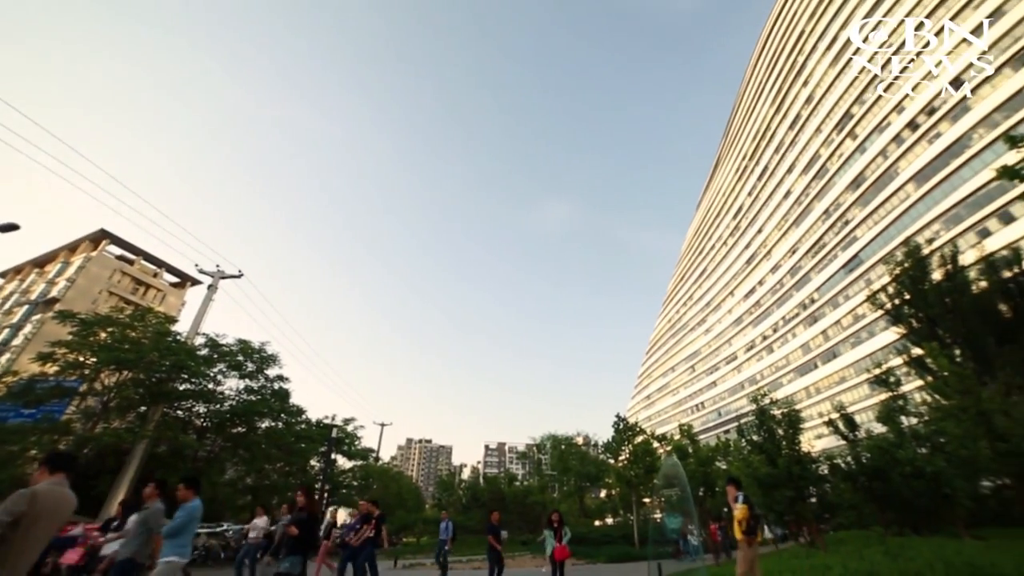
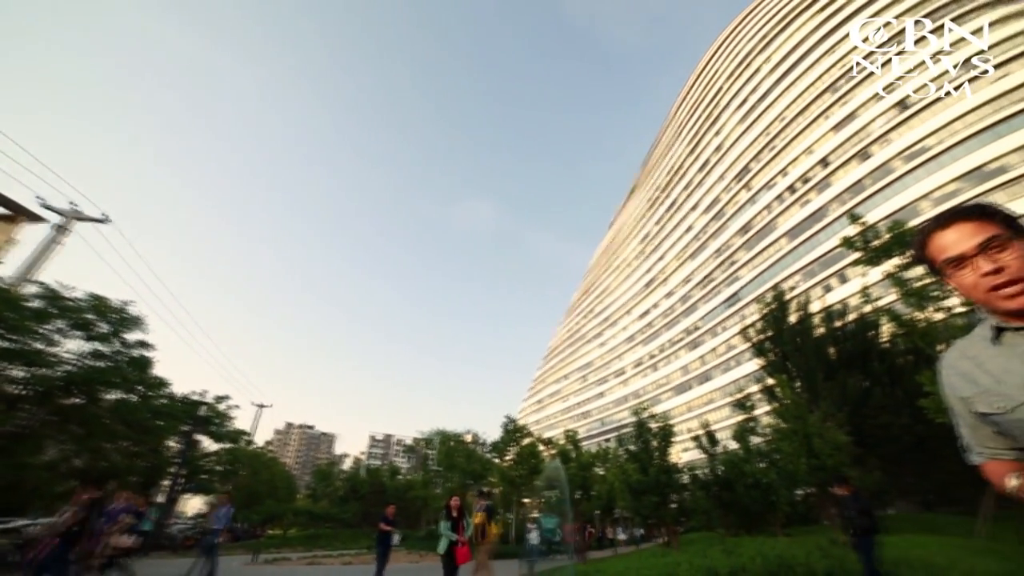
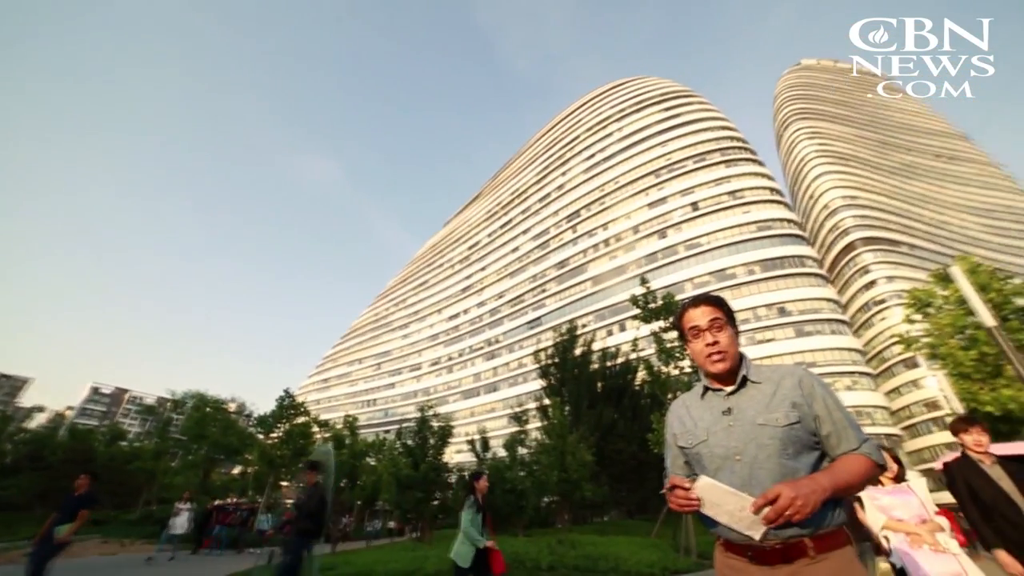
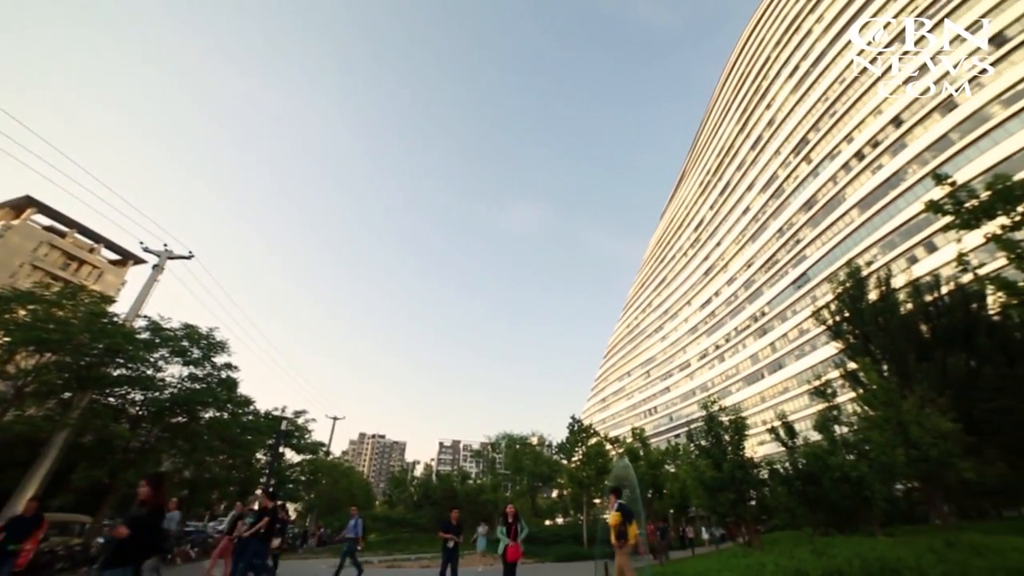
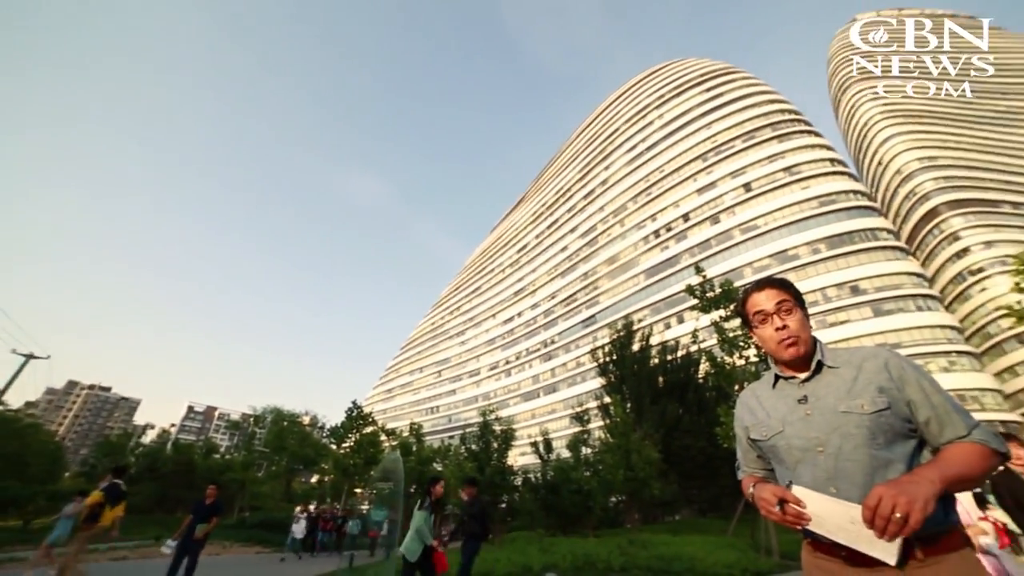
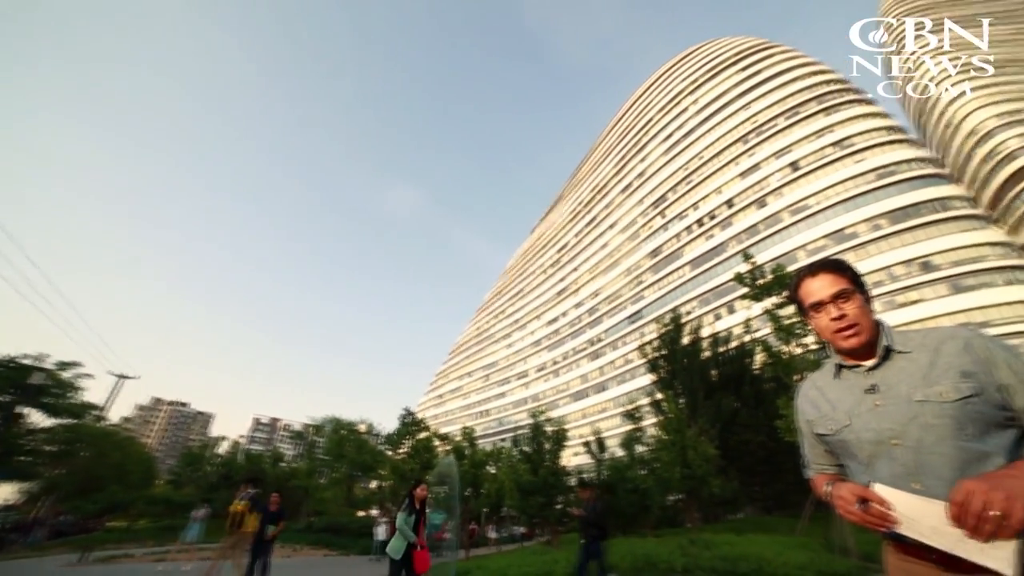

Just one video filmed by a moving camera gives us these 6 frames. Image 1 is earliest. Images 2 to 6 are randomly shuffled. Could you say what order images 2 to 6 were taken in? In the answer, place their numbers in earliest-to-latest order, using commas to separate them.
4, 2, 6, 5, 3
